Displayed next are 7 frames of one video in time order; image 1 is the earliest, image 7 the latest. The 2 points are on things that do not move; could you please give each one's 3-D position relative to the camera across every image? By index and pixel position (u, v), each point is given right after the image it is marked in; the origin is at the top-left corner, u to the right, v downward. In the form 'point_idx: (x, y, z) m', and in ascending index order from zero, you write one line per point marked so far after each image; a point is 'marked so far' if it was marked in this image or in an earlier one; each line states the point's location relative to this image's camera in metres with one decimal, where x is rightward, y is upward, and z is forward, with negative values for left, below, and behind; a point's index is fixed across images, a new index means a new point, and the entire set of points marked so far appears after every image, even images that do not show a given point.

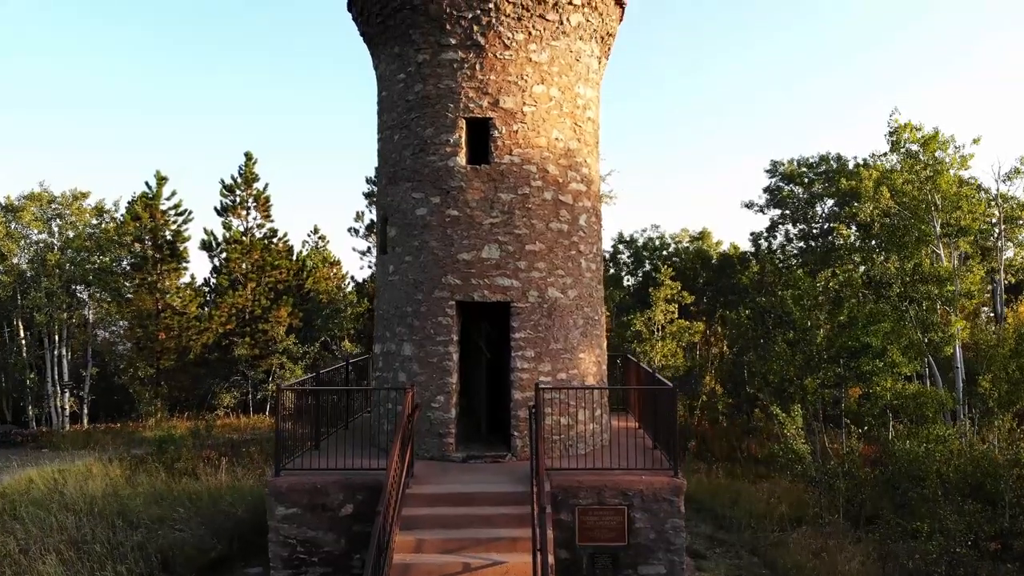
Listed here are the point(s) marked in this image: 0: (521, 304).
0: (+0.1, -0.2, +7.4) m
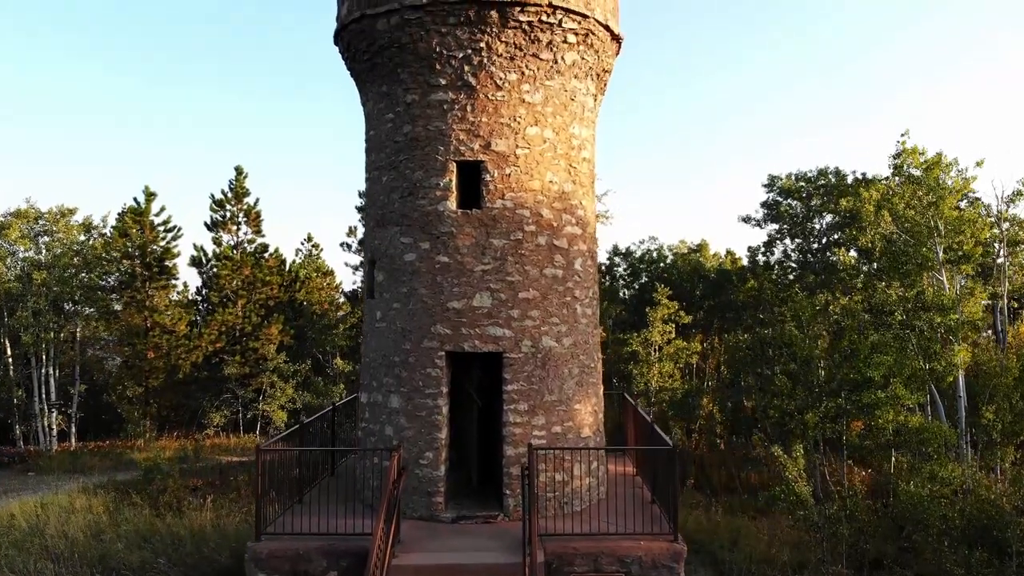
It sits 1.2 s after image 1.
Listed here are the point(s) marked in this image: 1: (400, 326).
0: (0.0, -0.7, +7.1) m
1: (-1.2, -0.4, +7.3) m
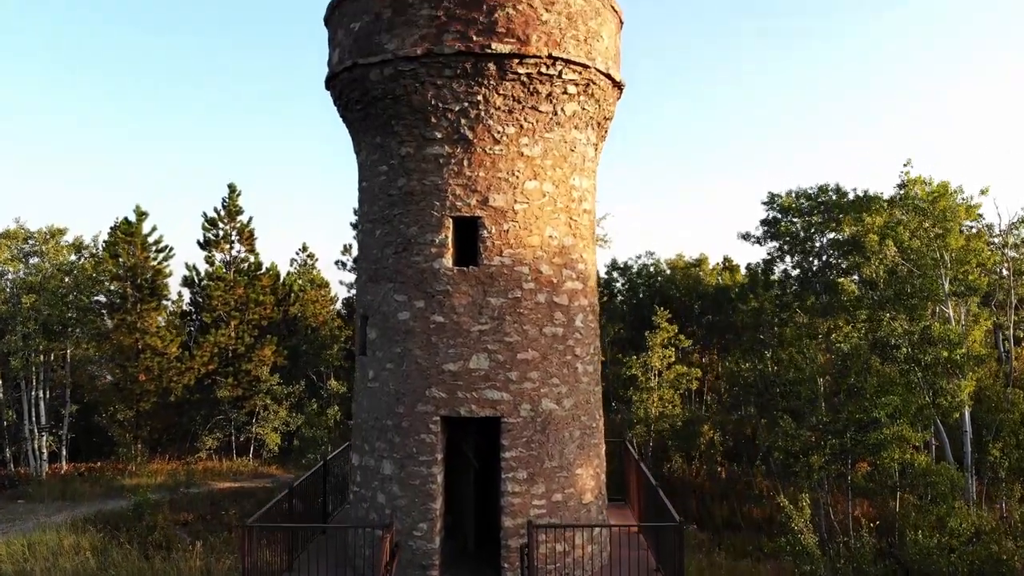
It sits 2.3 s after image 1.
0: (0.0, -1.3, +6.8) m
1: (-1.2, -1.1, +7.0) m
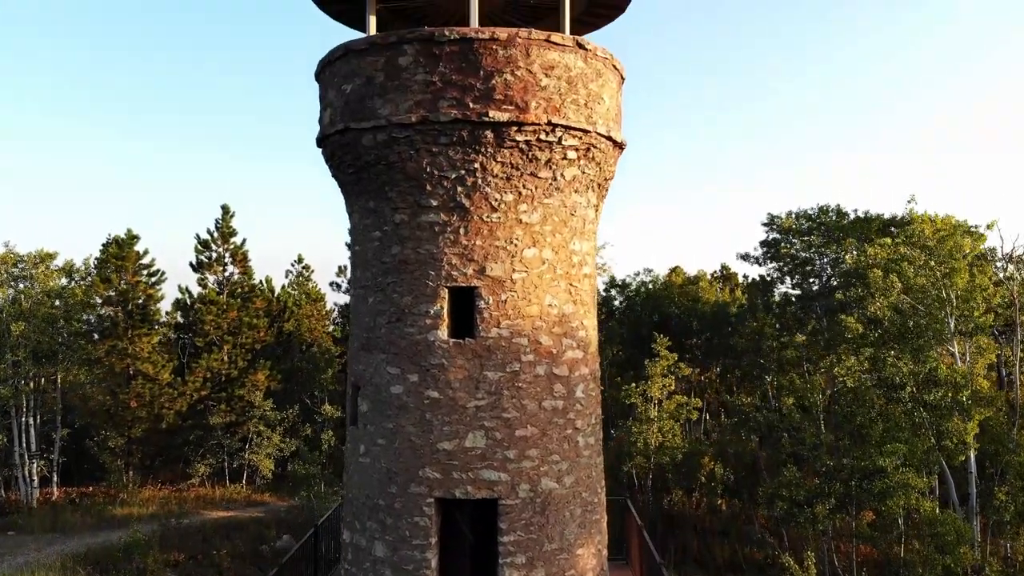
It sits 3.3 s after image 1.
0: (0.0, -2.1, +6.6) m
1: (-1.3, -1.8, +6.8) m
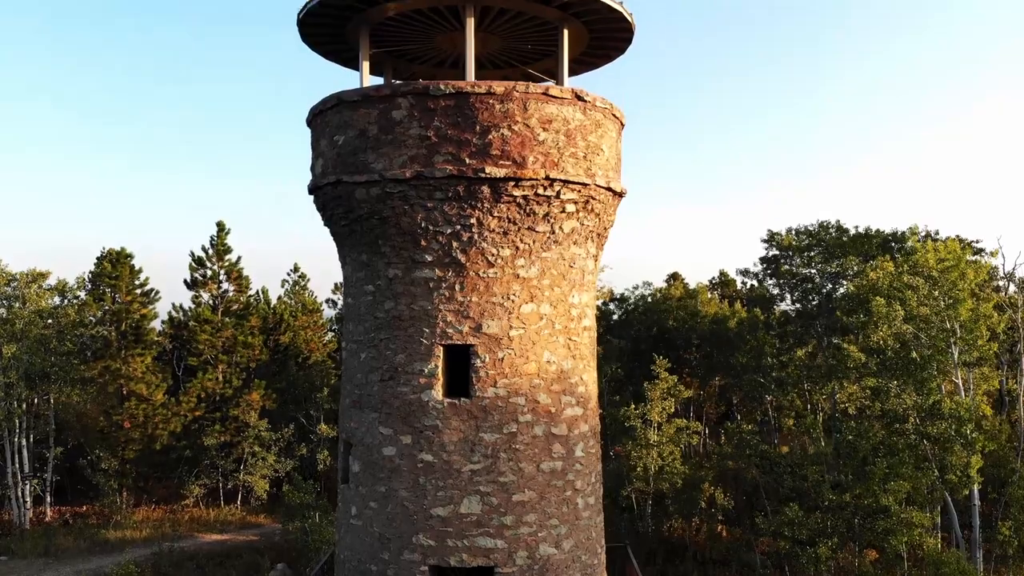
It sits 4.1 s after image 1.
0: (0.0, -2.6, +6.3) m
1: (-1.3, -2.4, +6.5) m
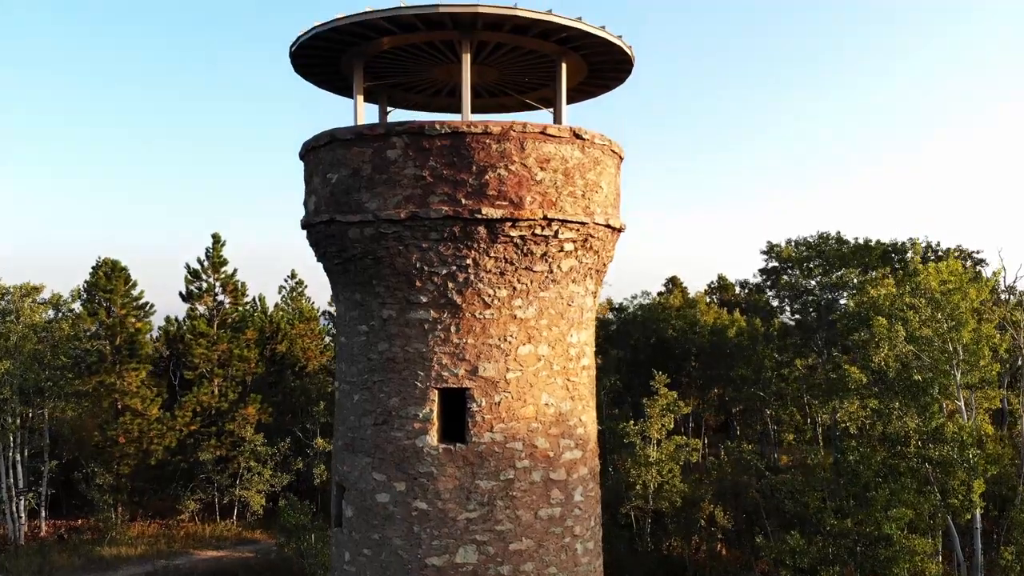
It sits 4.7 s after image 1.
0: (-0.1, -3.0, +6.2) m
1: (-1.3, -2.8, +6.4) m
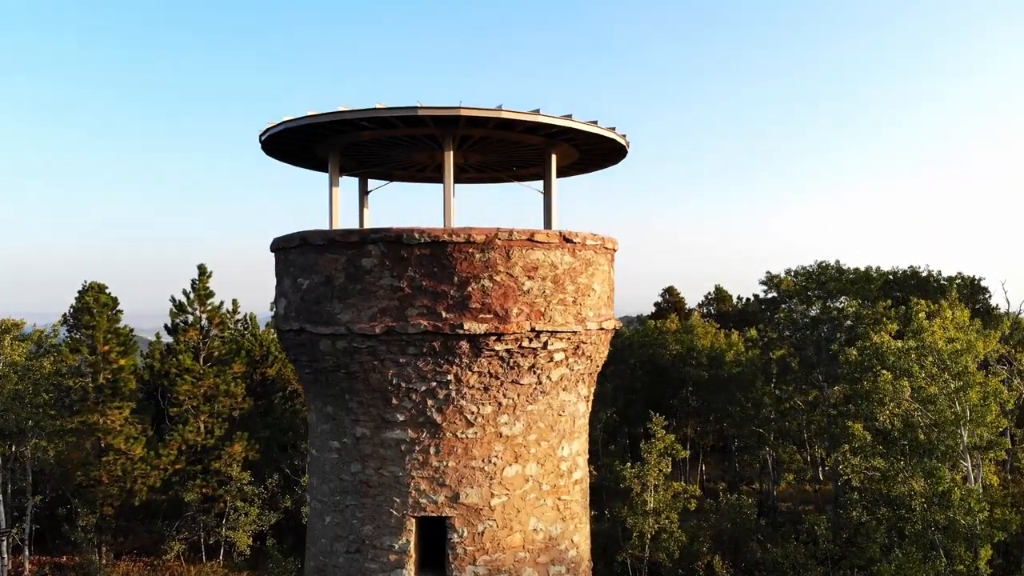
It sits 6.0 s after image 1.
0: (-0.2, -4.1, +5.6) m
1: (-1.5, -3.8, +5.8) m
